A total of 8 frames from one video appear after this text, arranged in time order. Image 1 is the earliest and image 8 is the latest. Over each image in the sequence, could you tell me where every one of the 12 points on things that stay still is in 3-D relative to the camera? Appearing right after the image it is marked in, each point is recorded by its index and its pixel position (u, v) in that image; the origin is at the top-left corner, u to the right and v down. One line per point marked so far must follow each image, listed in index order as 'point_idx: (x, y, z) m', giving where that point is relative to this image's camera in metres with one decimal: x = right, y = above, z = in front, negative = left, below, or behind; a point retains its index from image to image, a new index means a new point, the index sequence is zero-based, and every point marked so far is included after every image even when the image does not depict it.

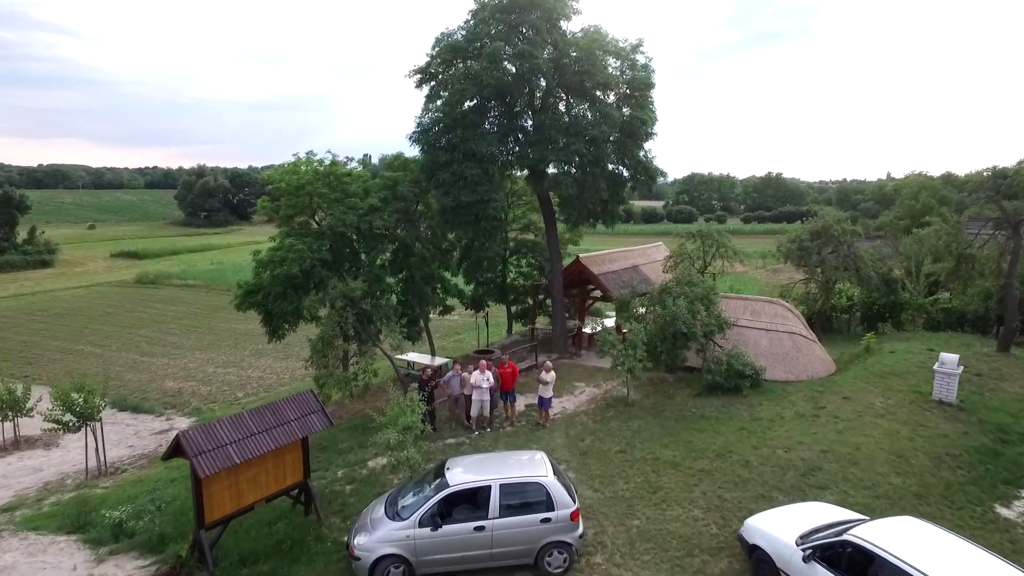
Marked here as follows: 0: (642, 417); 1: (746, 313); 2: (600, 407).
0: (+3.4, -3.4, +16.0) m
1: (+7.4, -0.8, +19.2) m
2: (+2.5, -3.4, +17.1) m
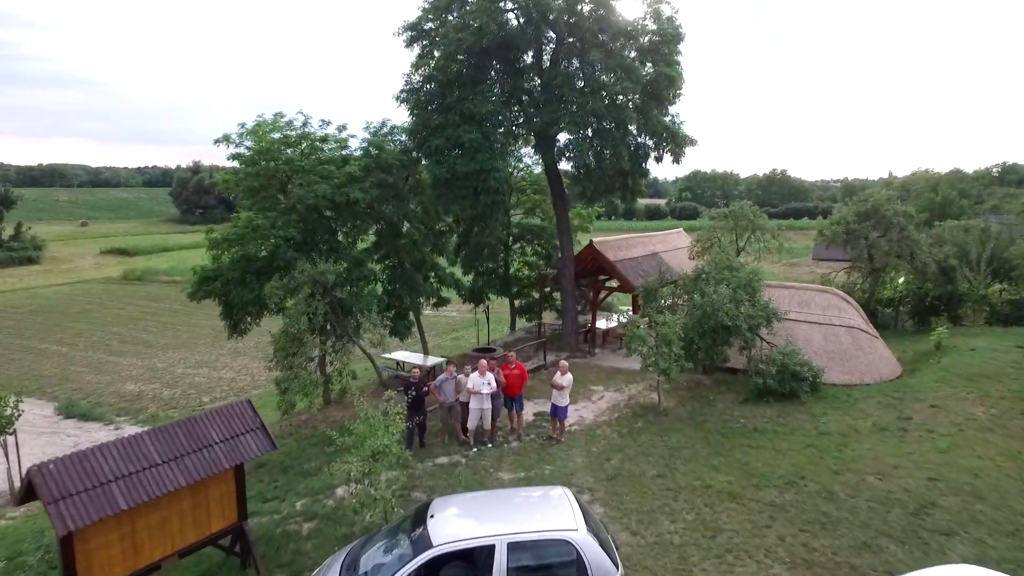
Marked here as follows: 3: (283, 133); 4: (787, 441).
0: (+3.5, -3.0, +13.0) m
1: (+7.5, -0.5, +16.2) m
2: (+2.6, -3.0, +14.1) m
3: (-6.2, +4.2, +16.4) m
4: (+5.4, -3.0, +11.9) m
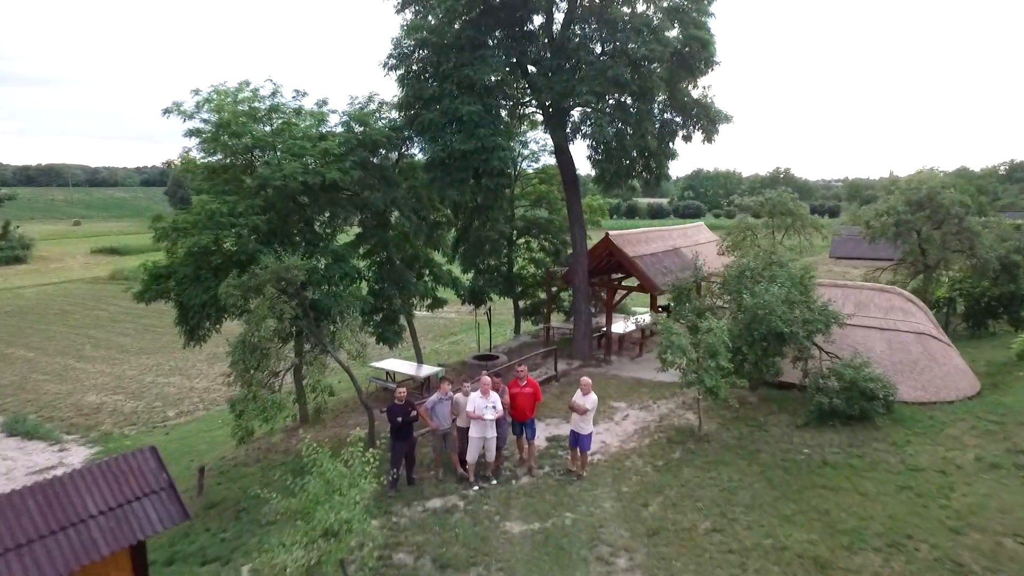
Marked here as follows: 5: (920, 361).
0: (+3.7, -3.0, +10.5) m
1: (+7.7, -0.4, +13.7) m
2: (+2.8, -3.0, +11.6) m
3: (-6.0, +4.2, +13.9) m
4: (+5.5, -3.0, +9.4) m
5: (+8.7, -1.5, +13.0) m
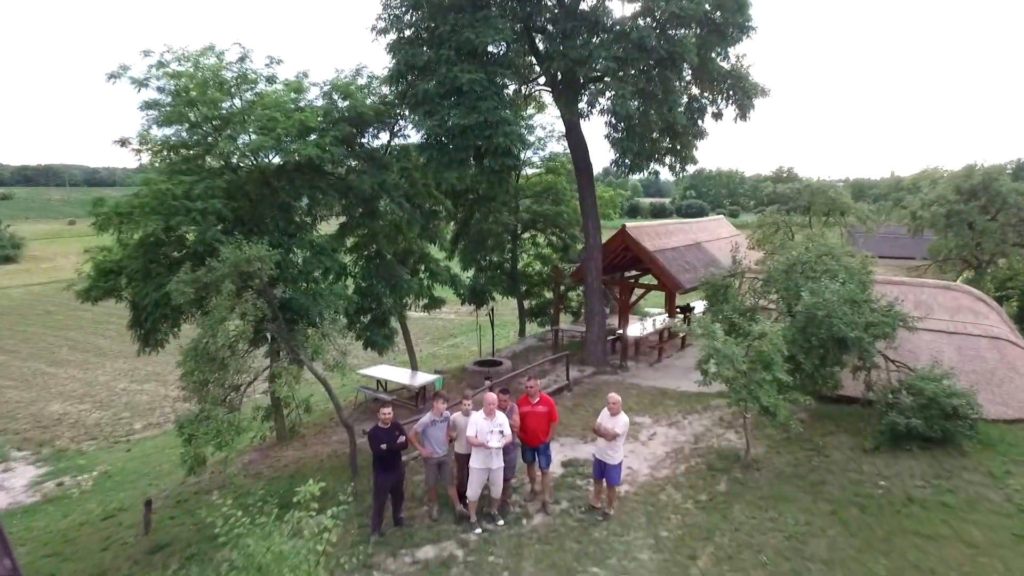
0: (+3.9, -3.0, +8.5) m
1: (+7.8, -0.4, +11.7) m
2: (+2.9, -2.9, +9.6) m
3: (-5.9, +4.2, +12.0) m
4: (+5.7, -2.9, +7.5) m
5: (+8.8, -1.5, +11.0) m
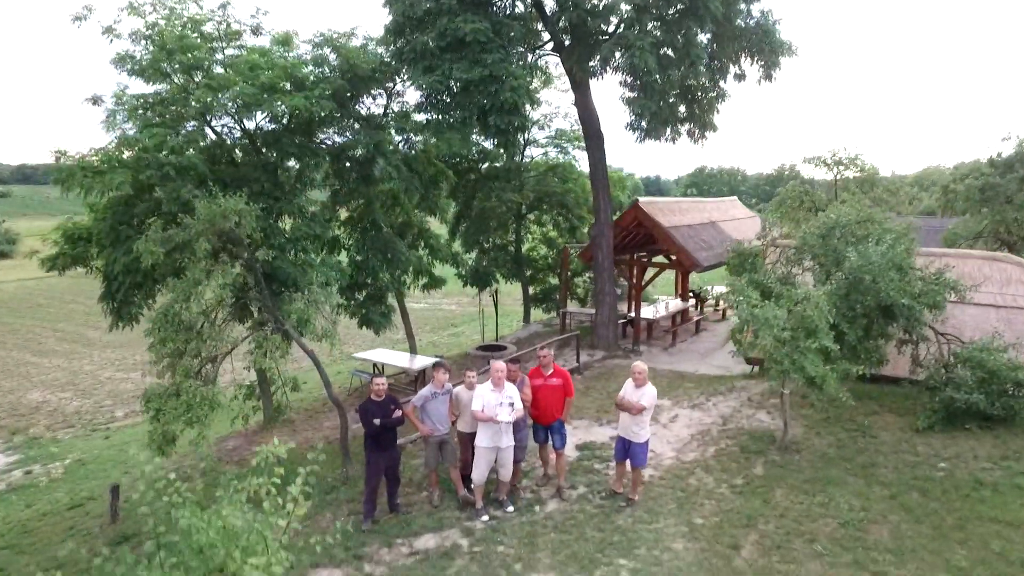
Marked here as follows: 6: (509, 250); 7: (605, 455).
0: (+4.0, -2.4, +7.5) m
1: (+8.0, +0.2, +10.7) m
2: (+3.1, -2.4, +8.6) m
3: (-5.7, +4.8, +11.0) m
4: (+5.8, -2.4, +6.4) m
5: (+8.9, -0.9, +10.0) m
6: (-0.1, +1.2, +19.8) m
7: (+1.4, -2.5, +8.9) m
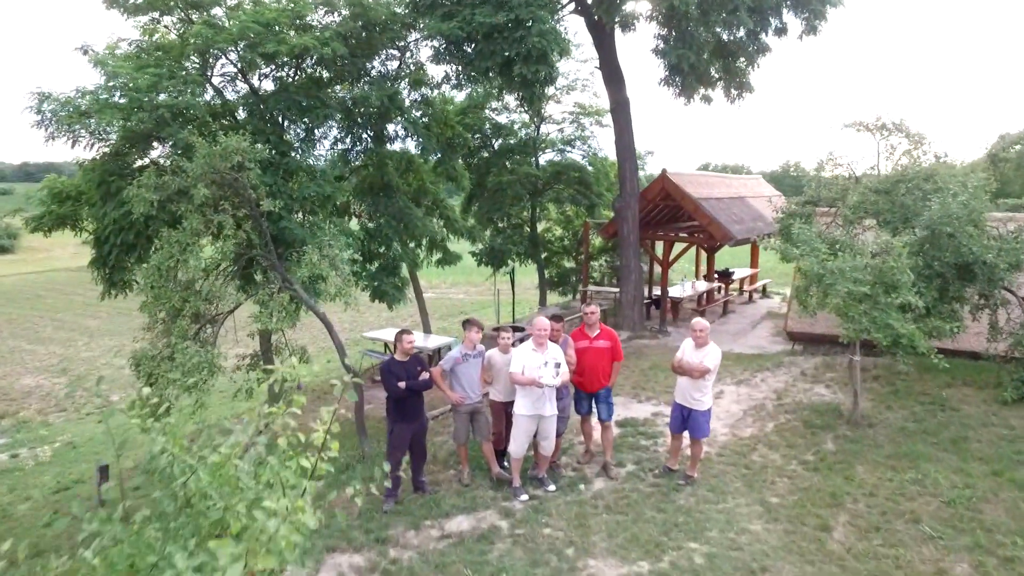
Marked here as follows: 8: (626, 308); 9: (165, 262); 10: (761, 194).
0: (+4.4, -1.8, +6.6) m
1: (+8.4, +0.7, +9.7) m
2: (+3.5, -1.8, +7.6) m
3: (-5.3, +5.3, +10.0) m
4: (+6.3, -1.8, +5.5) m
5: (+9.4, -0.4, +9.0) m
6: (+0.4, +1.8, +18.8) m
7: (+1.8, -1.9, +8.0) m
8: (+2.9, -0.5, +15.4) m
9: (-4.1, +0.3, +7.3) m
10: (+7.5, +2.8, +18.3) m
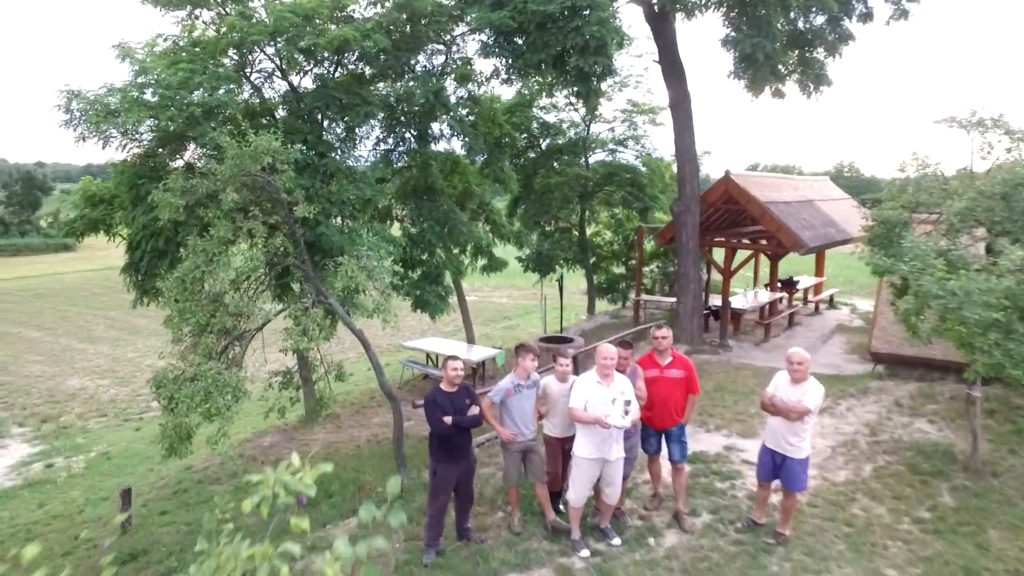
0: (+5.0, -2.1, +5.4) m
1: (+9.2, +0.4, +8.3) m
2: (+4.1, -2.0, +6.5) m
3: (-4.4, +5.2, +9.5) m
4: (+6.7, -2.1, +4.2) m
5: (+10.1, -0.7, +7.5) m
6: (+1.8, +1.6, +17.9) m
7: (+2.5, -2.1, +7.0) m
8: (+4.0, -0.7, +14.3) m
9: (-3.5, +0.2, +6.7) m
10: (+8.8, +2.5, +16.9) m
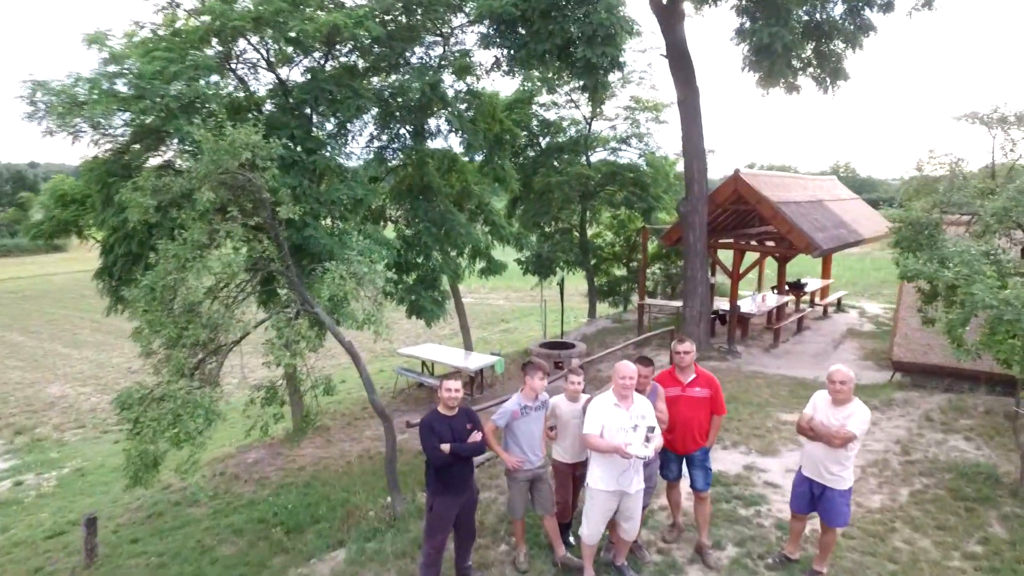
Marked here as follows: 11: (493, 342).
0: (+5.0, -2.1, +4.8) m
1: (+9.2, +0.4, +7.7) m
2: (+4.2, -2.1, +5.9) m
3: (-4.4, +5.1, +8.9) m
4: (+6.8, -2.1, +3.6) m
5: (+10.1, -0.7, +7.0) m
6: (+1.8, +1.5, +17.3) m
7: (+2.5, -2.2, +6.4) m
8: (+4.0, -0.8, +13.8) m
9: (-3.4, +0.1, +6.0) m
10: (+8.8, +2.4, +16.3) m
11: (-0.6, -1.6, +18.2) m
